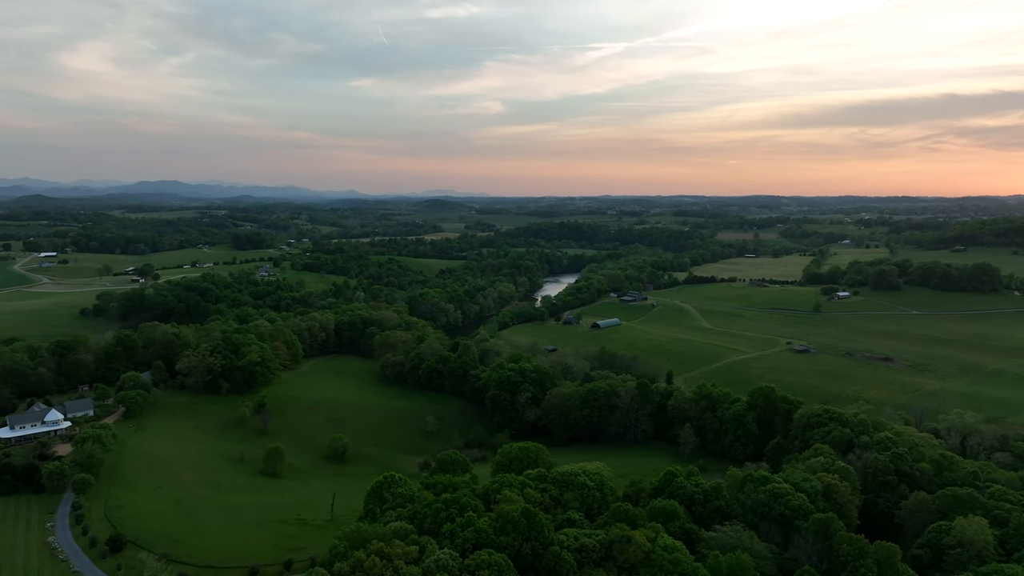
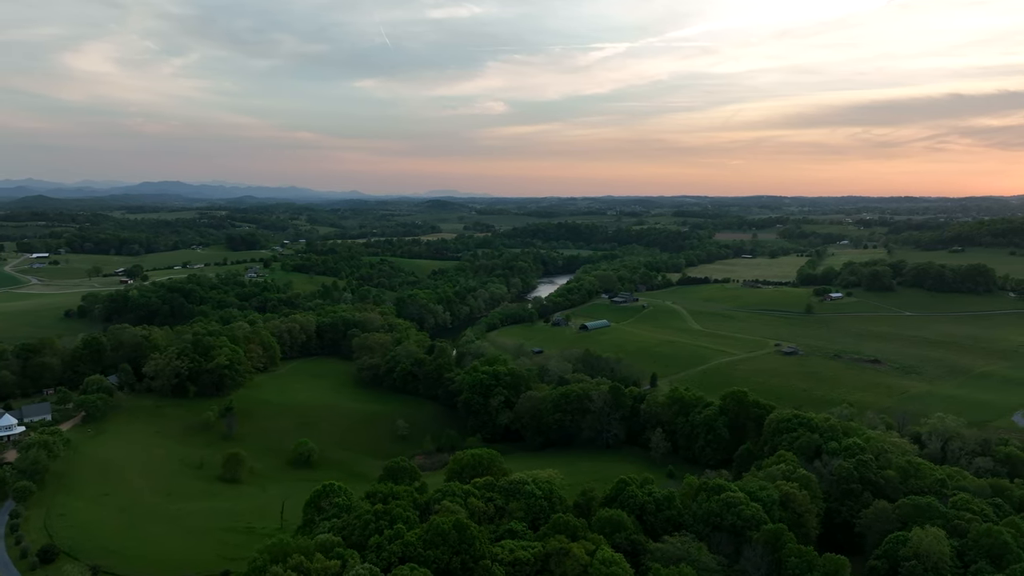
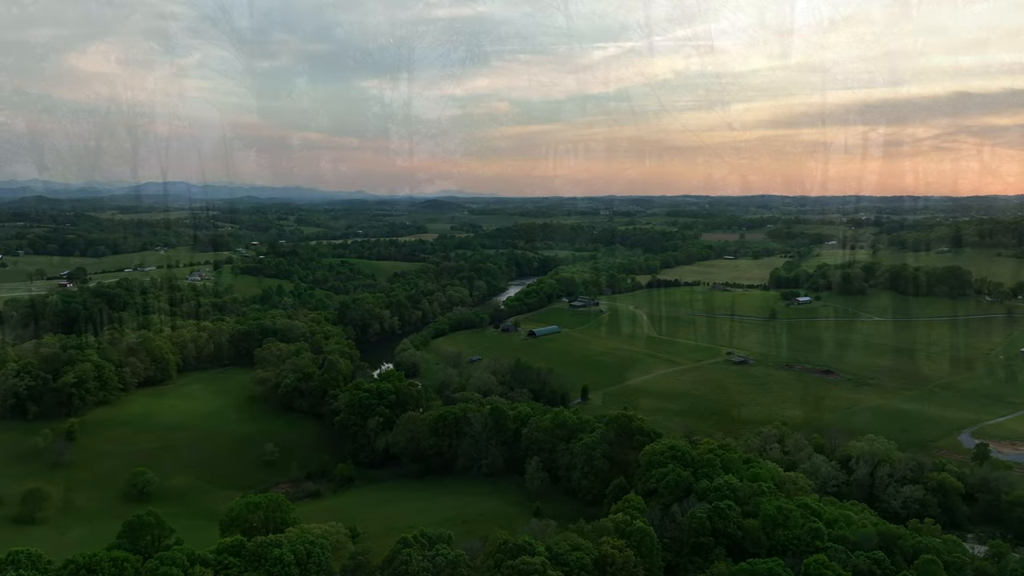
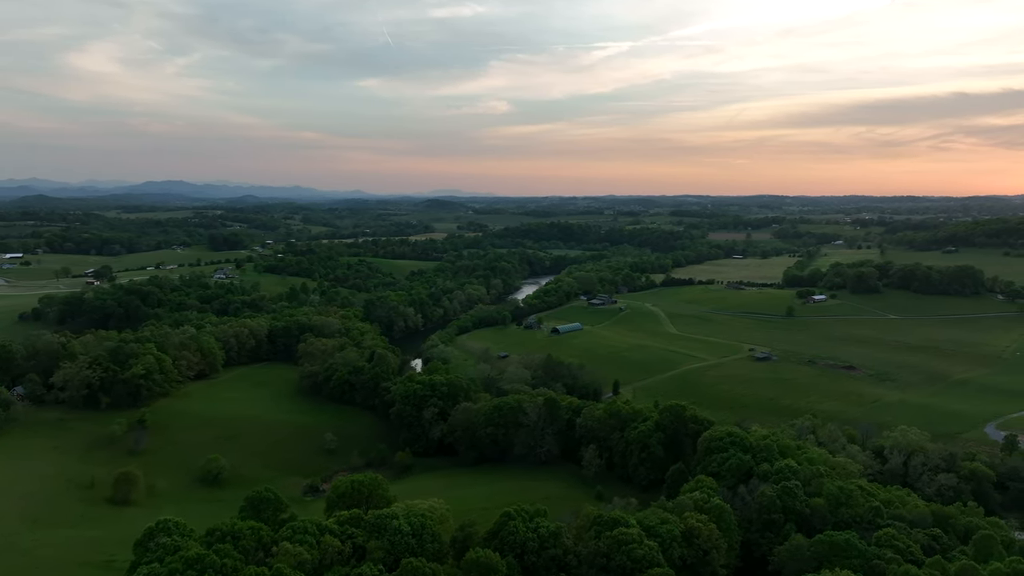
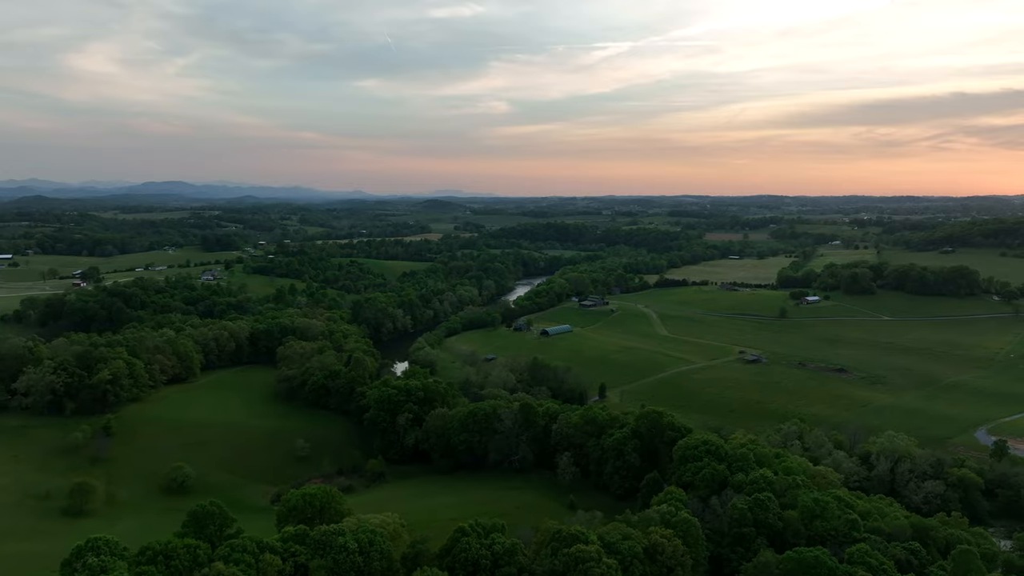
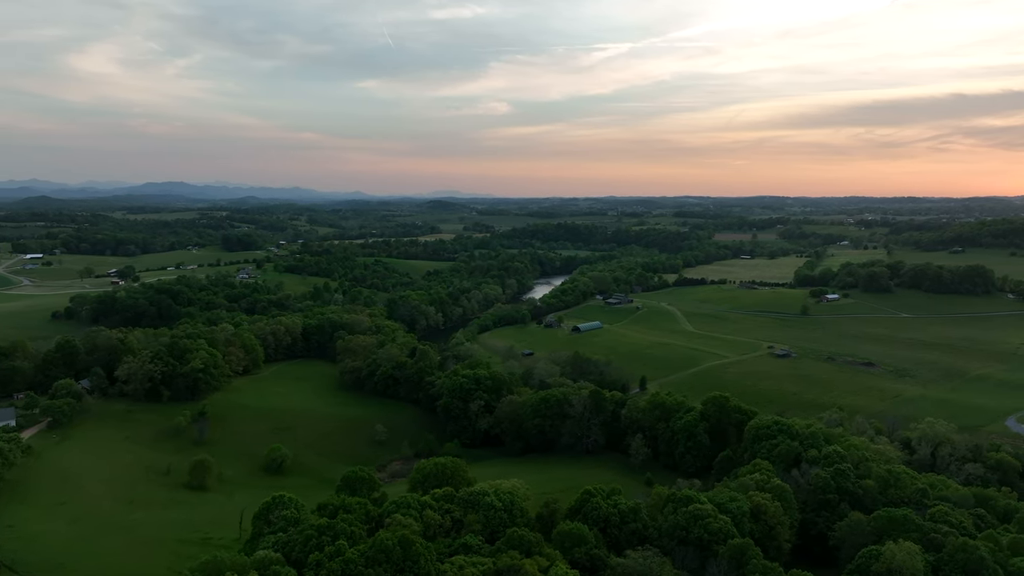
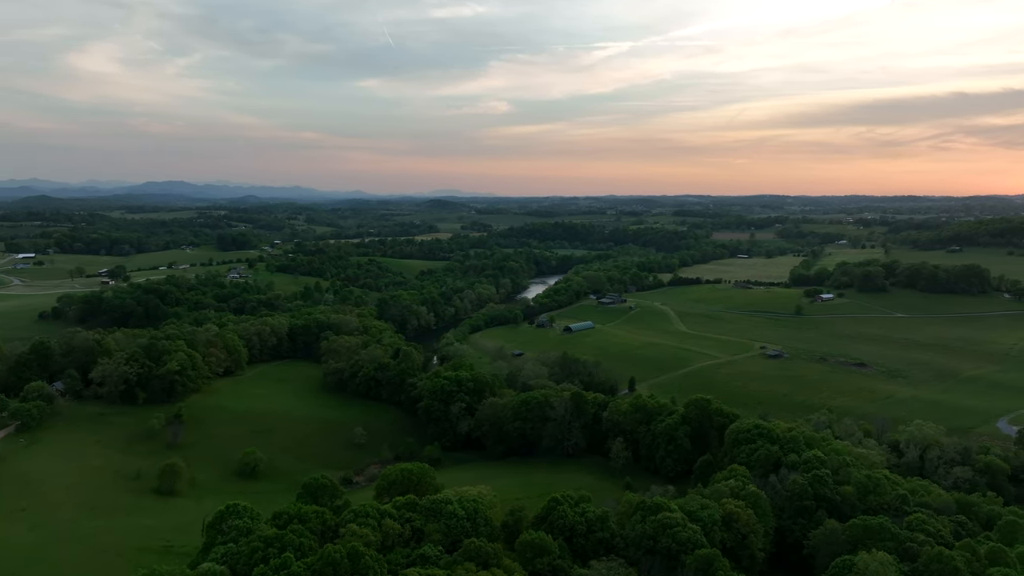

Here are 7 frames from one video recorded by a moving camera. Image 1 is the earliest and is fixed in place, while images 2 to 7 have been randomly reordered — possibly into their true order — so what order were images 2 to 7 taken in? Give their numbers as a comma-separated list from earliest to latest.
2, 6, 7, 4, 5, 3
